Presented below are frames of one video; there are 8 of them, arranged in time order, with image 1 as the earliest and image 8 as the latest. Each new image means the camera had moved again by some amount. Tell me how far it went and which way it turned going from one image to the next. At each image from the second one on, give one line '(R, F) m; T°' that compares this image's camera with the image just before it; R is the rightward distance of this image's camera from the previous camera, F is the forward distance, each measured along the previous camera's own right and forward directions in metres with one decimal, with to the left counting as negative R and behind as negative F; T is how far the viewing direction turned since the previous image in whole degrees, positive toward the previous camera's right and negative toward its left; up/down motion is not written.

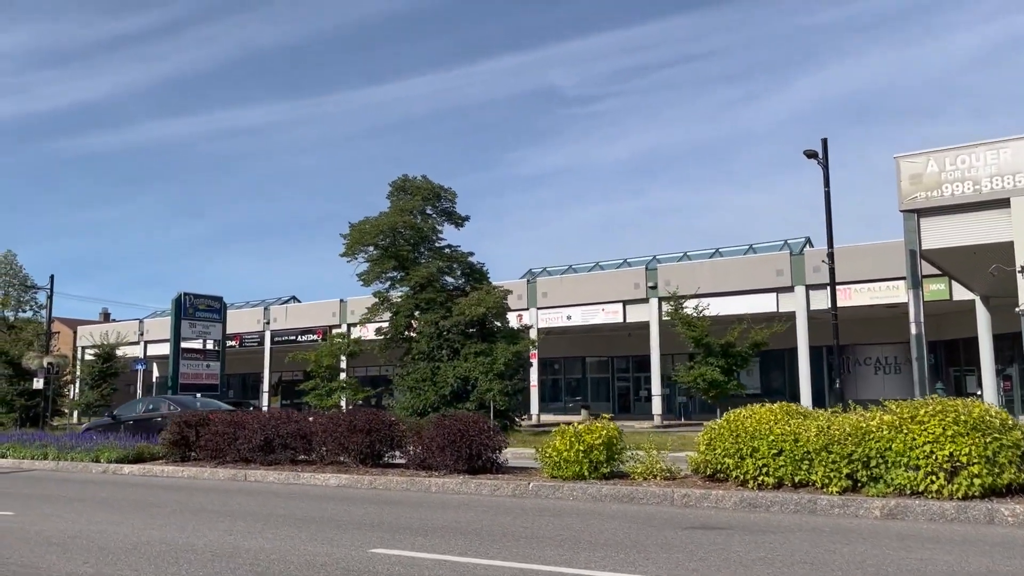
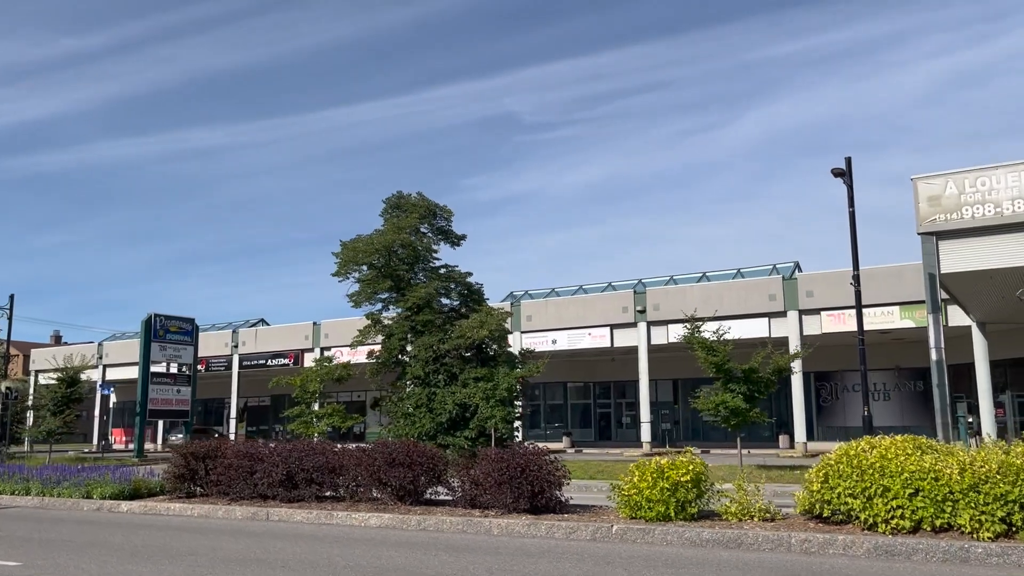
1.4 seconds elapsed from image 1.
(-1.2, +1.0) m; +3°
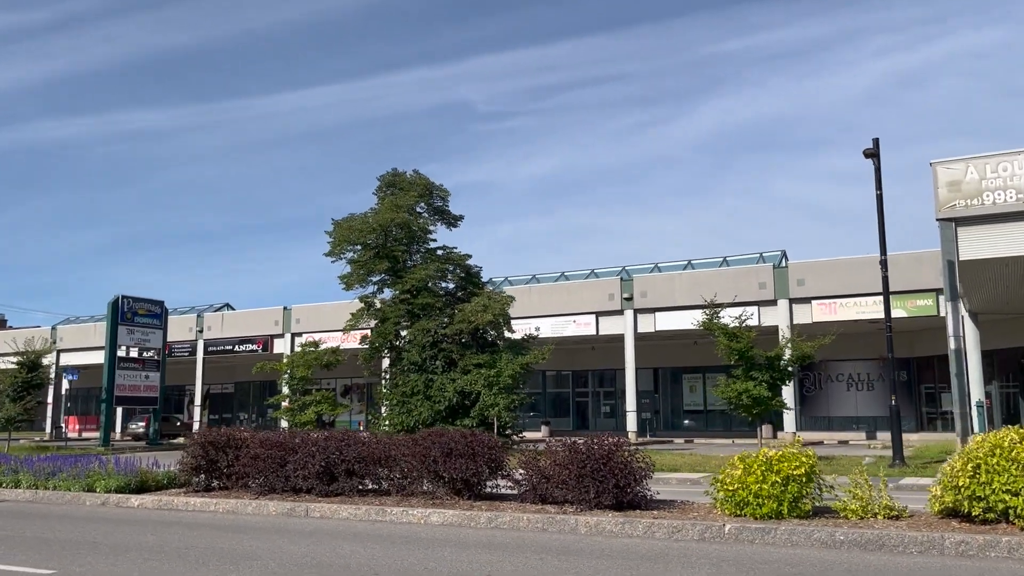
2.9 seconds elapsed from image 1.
(-1.3, +1.0) m; +3°
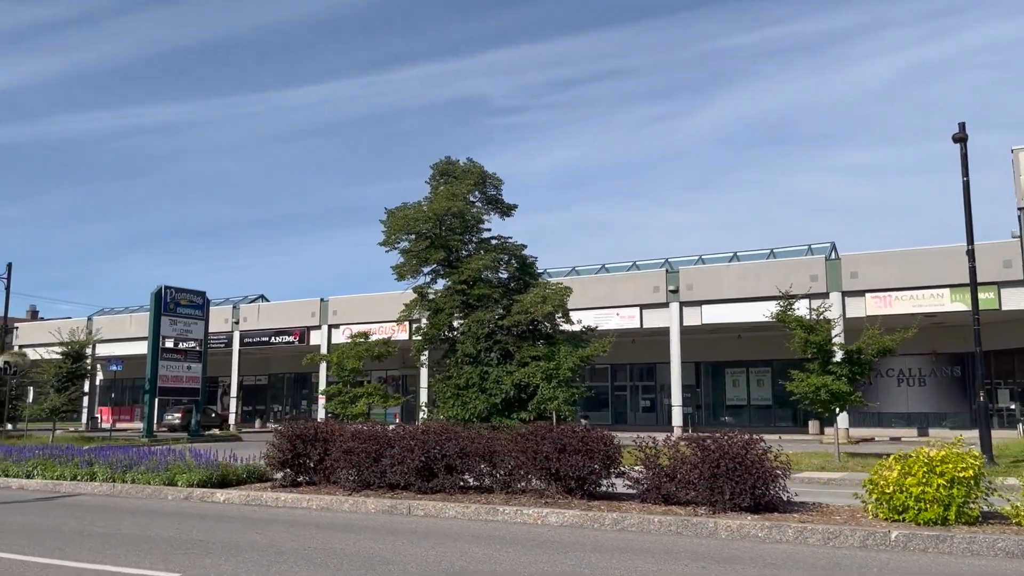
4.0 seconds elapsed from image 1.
(-1.0, +0.5) m; -1°
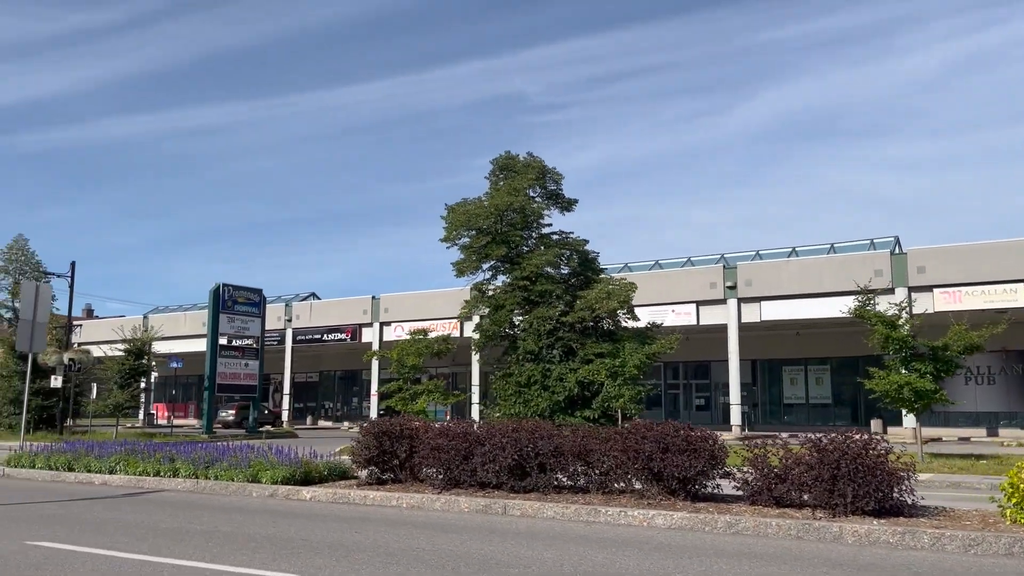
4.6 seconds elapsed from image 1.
(-0.6, +0.3) m; -3°
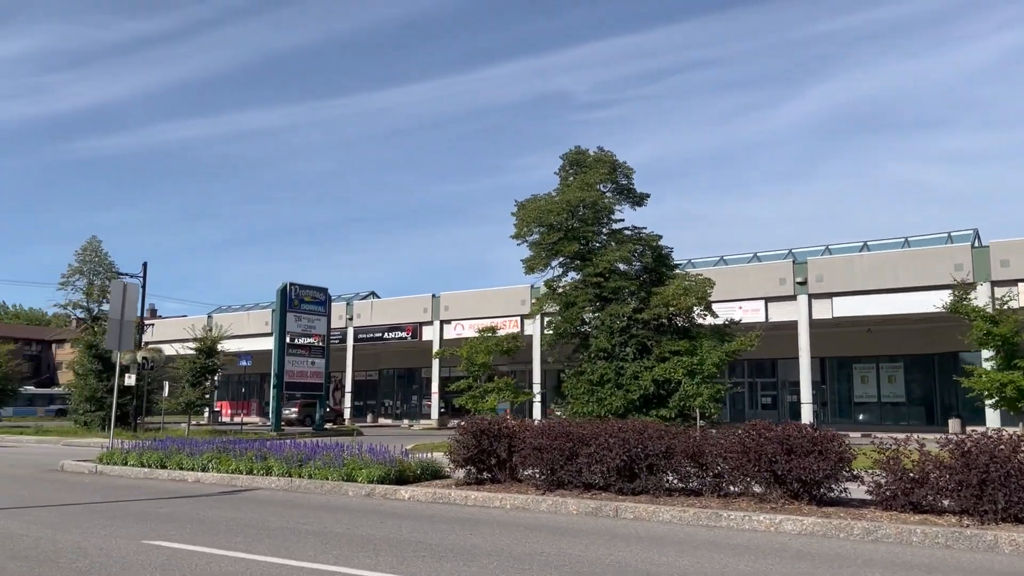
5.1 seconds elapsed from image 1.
(-0.6, +0.3) m; -3°
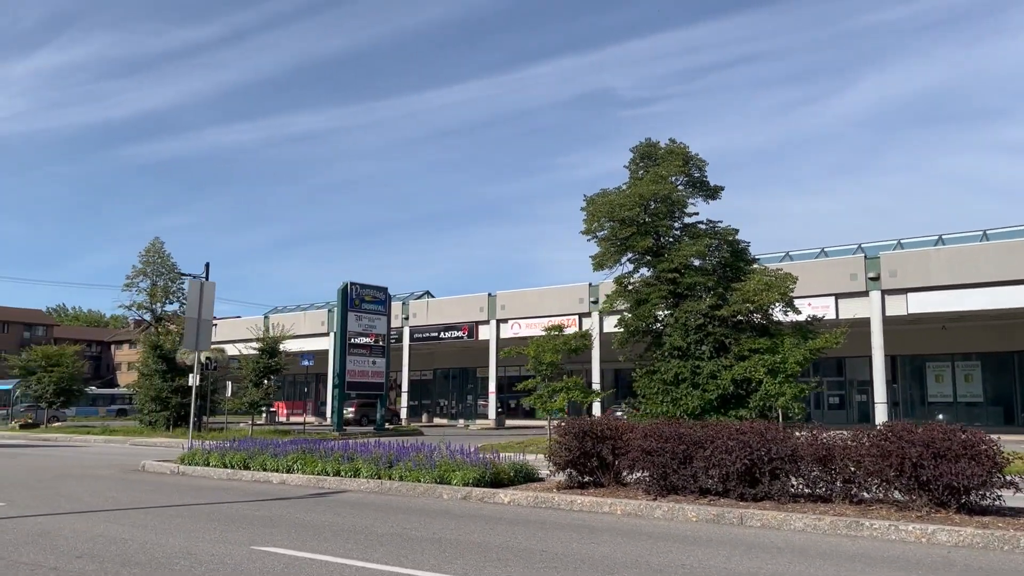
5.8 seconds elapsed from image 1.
(-0.7, +0.5) m; -3°
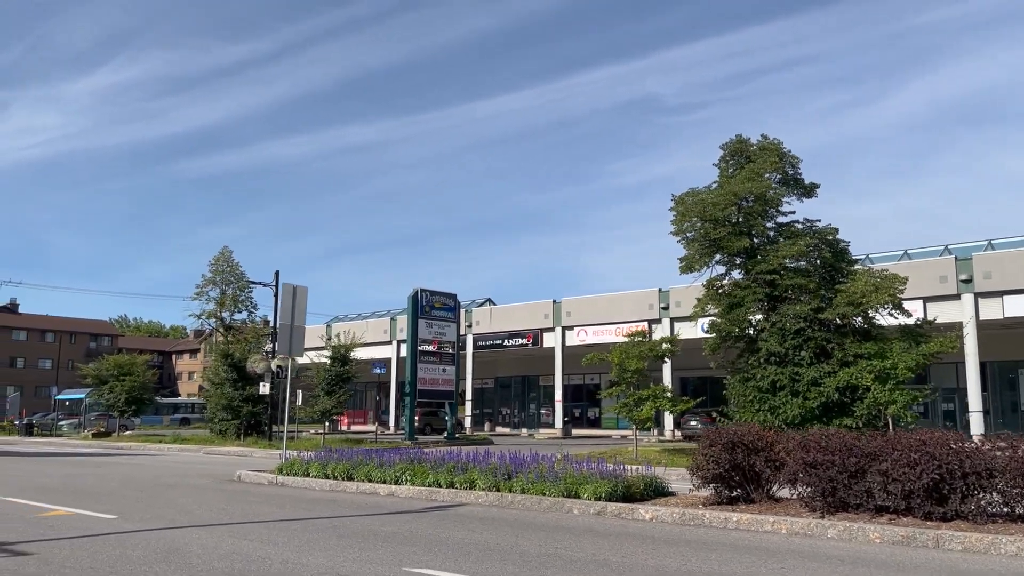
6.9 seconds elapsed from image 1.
(-1.0, +0.7) m; -3°
